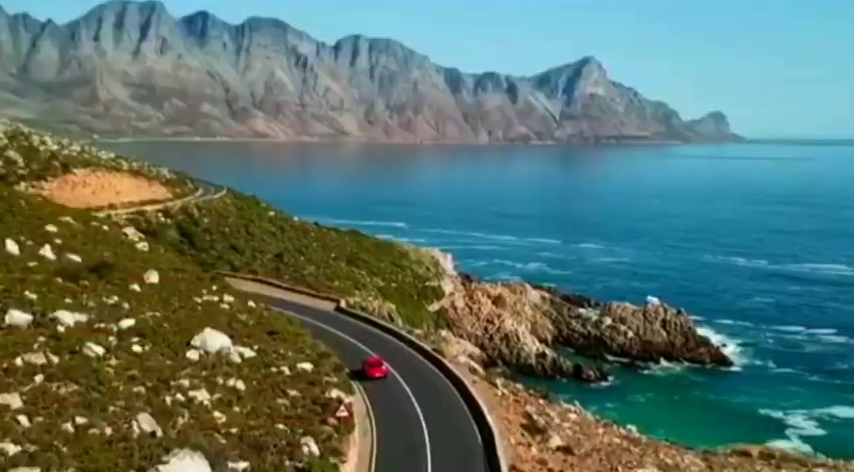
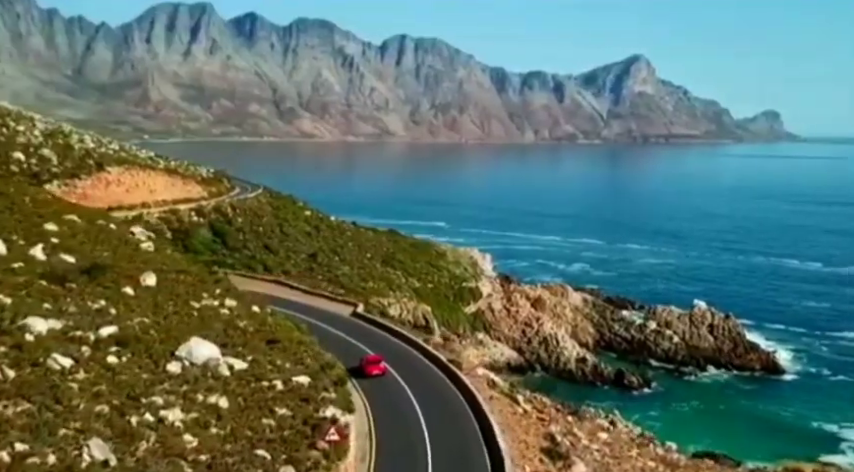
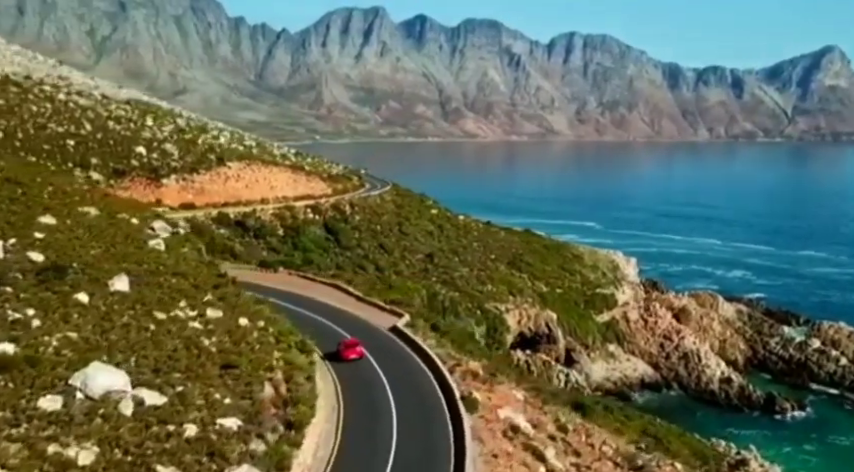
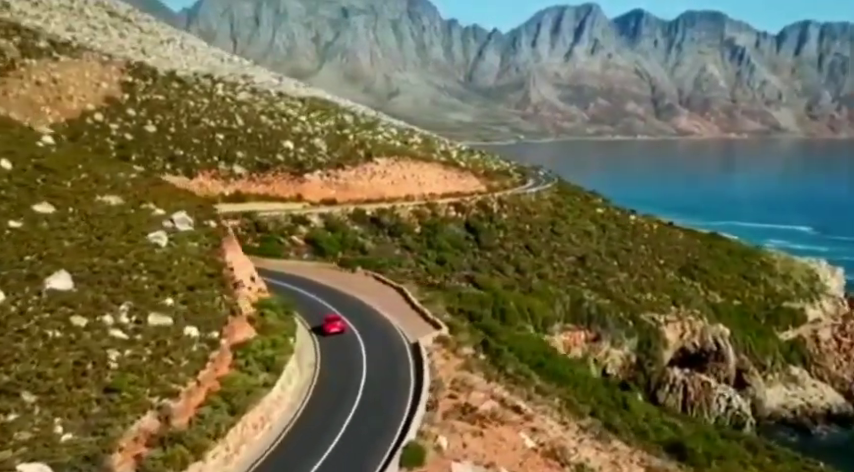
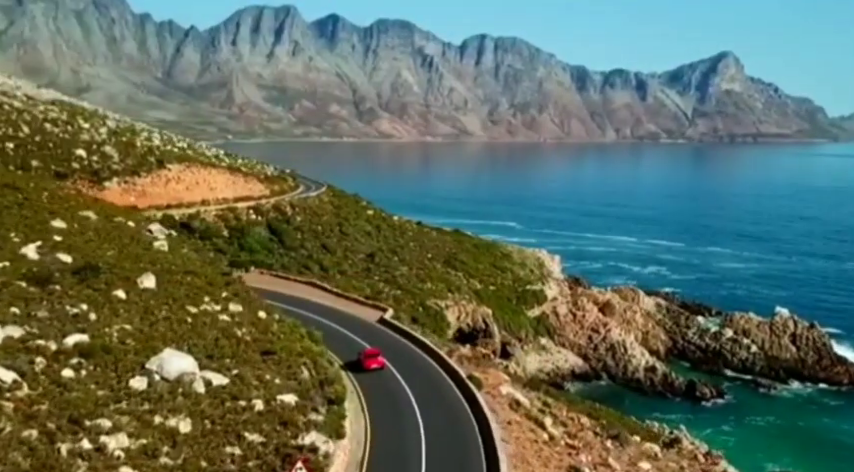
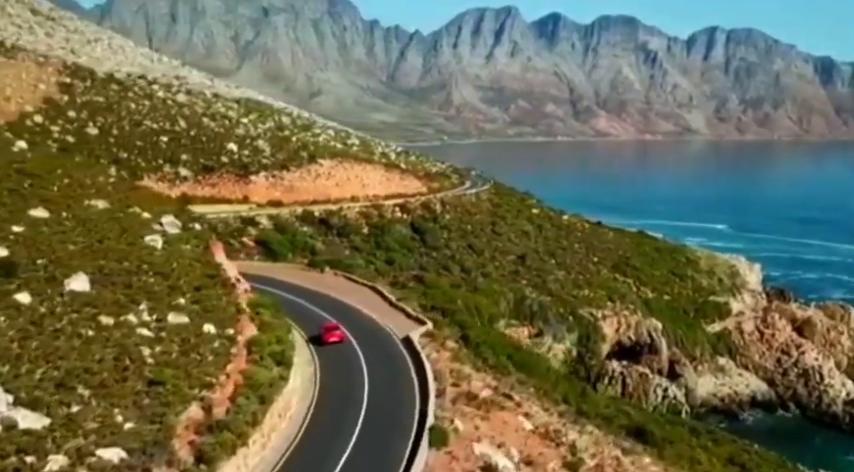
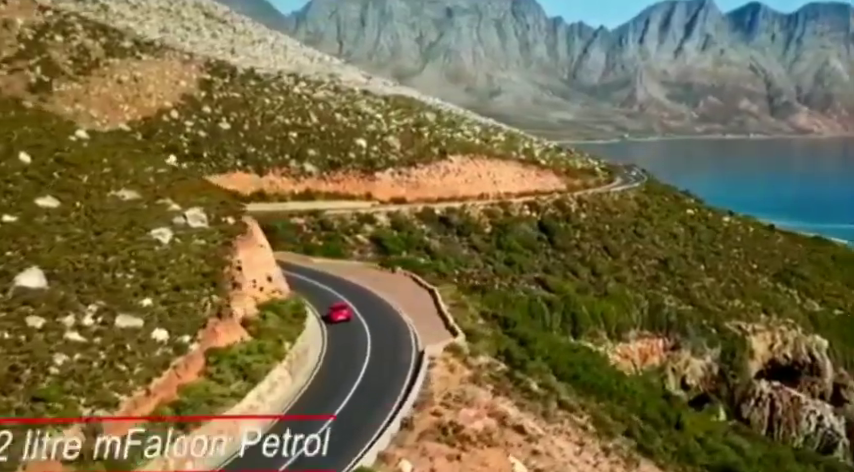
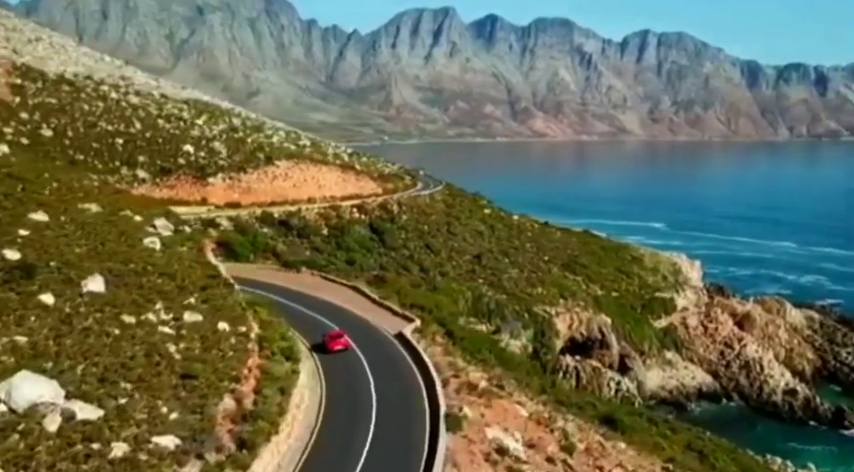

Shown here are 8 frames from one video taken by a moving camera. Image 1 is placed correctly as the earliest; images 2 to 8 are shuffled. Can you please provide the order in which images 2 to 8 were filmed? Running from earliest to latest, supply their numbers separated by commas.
2, 5, 3, 8, 6, 4, 7
